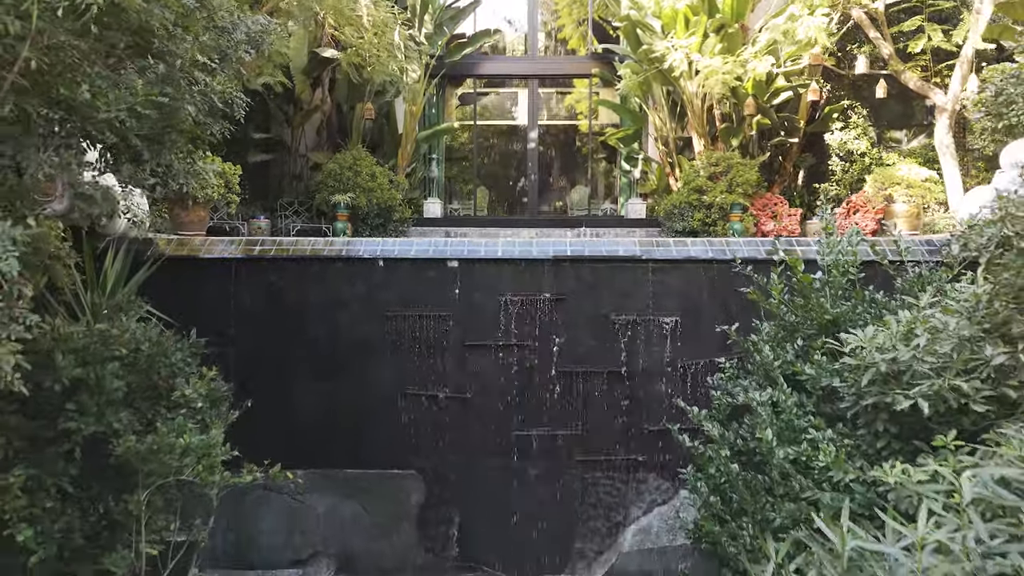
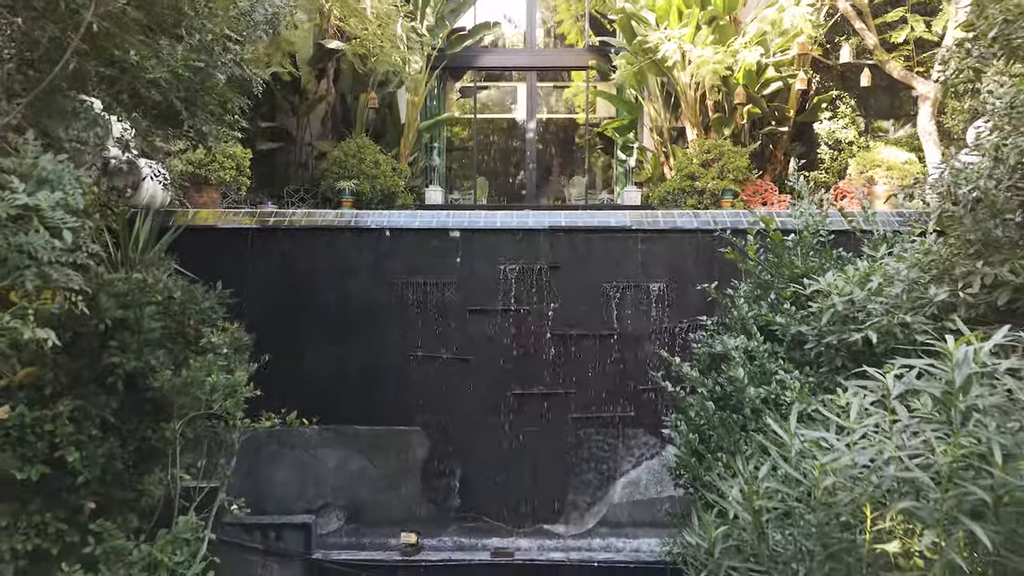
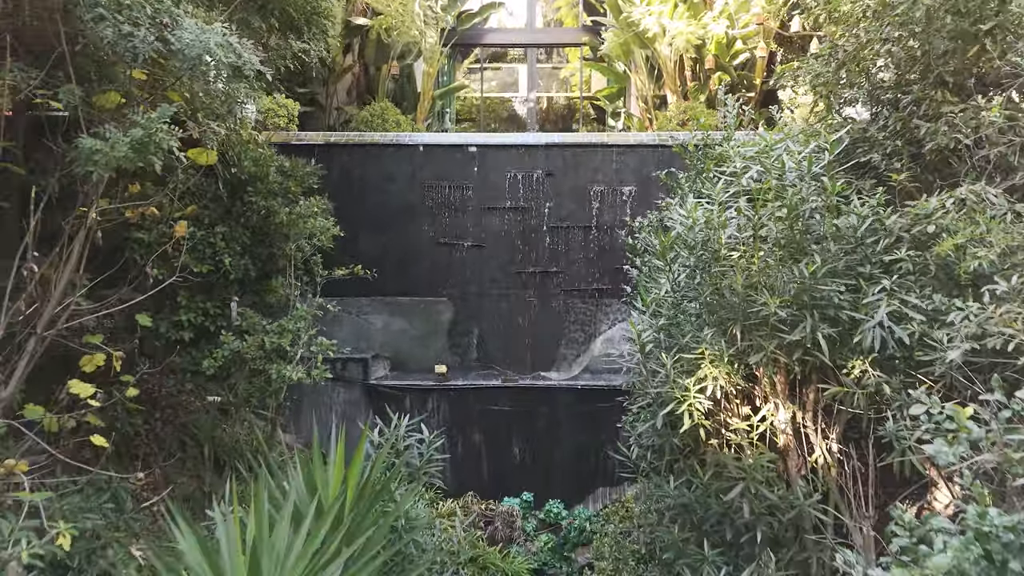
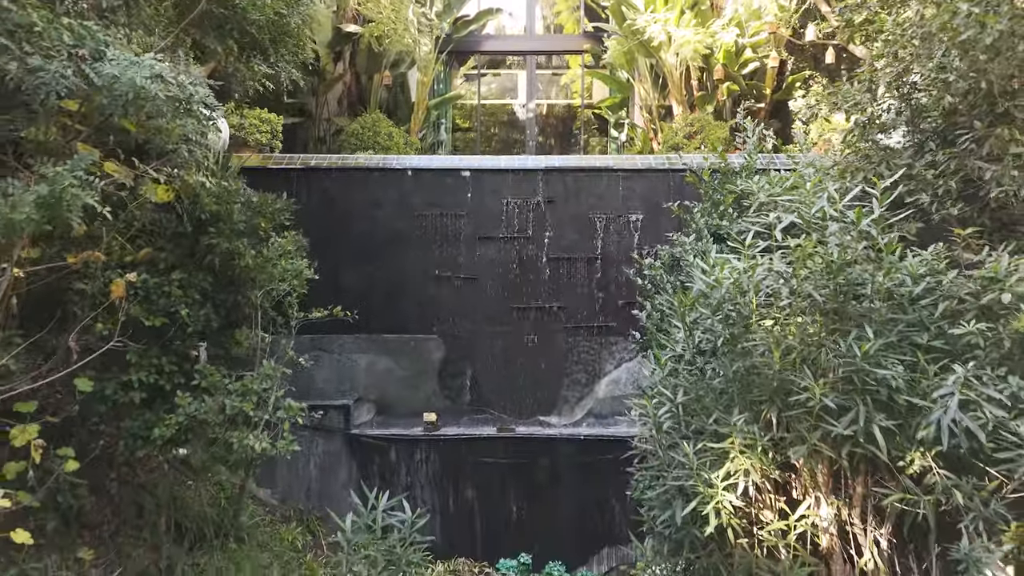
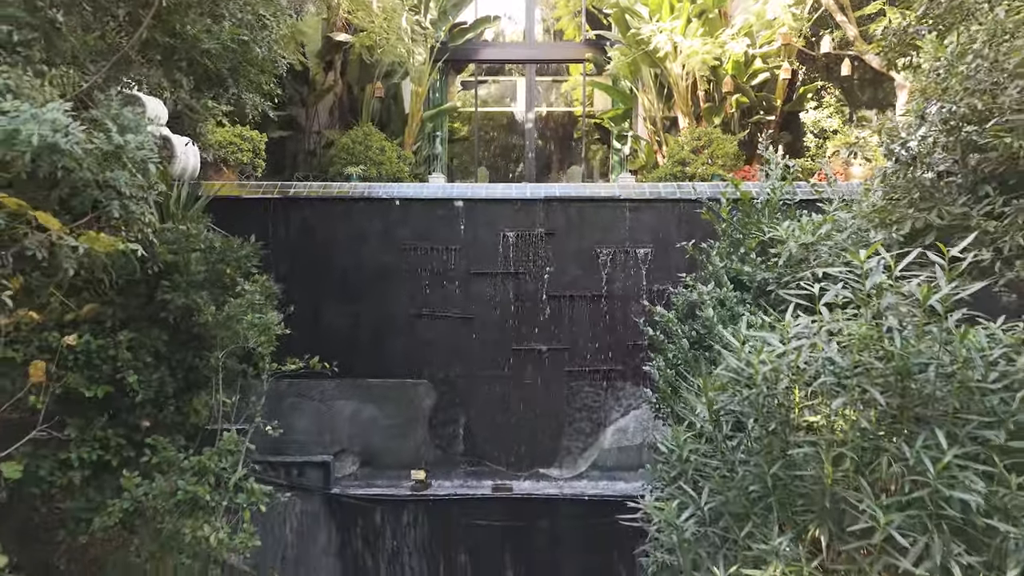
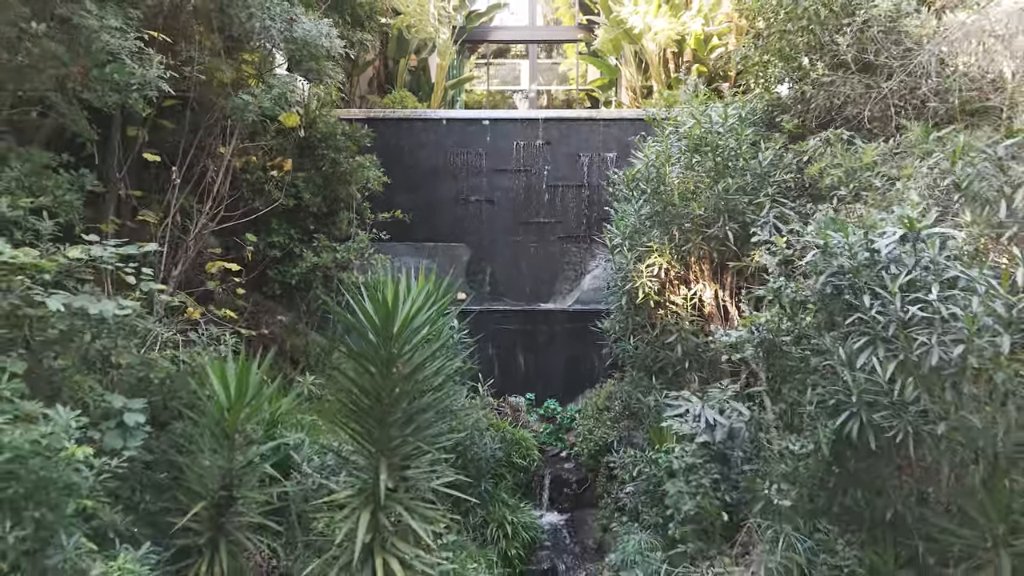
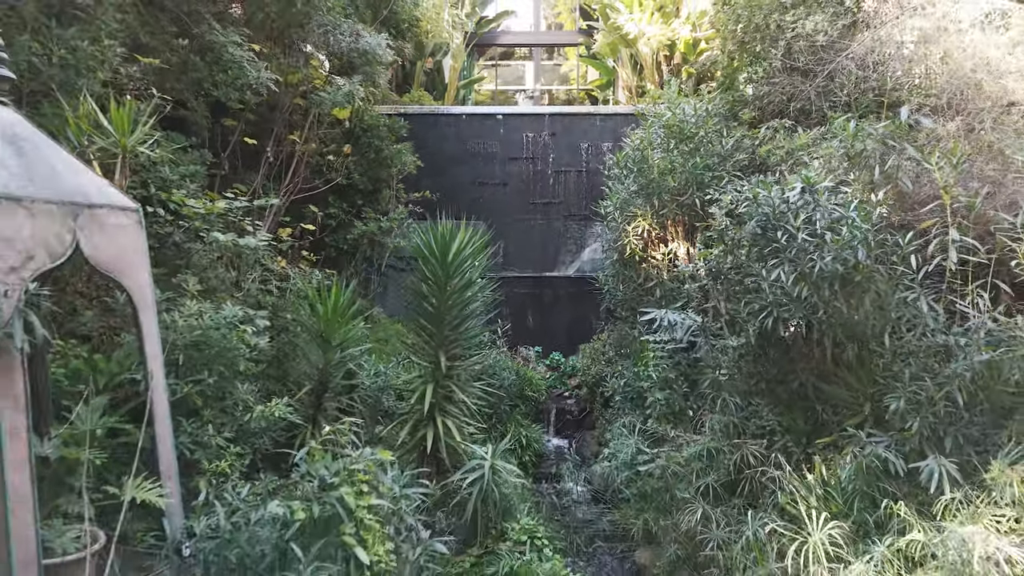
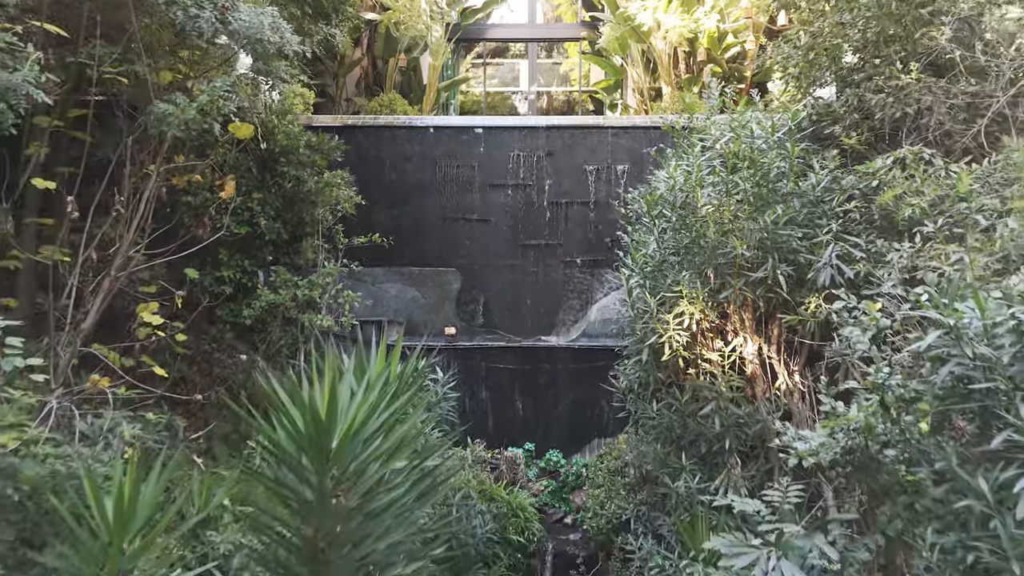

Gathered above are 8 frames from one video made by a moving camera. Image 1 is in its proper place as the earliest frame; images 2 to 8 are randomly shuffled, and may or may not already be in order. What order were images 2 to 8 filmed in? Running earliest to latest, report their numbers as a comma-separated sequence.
2, 5, 4, 3, 8, 6, 7
